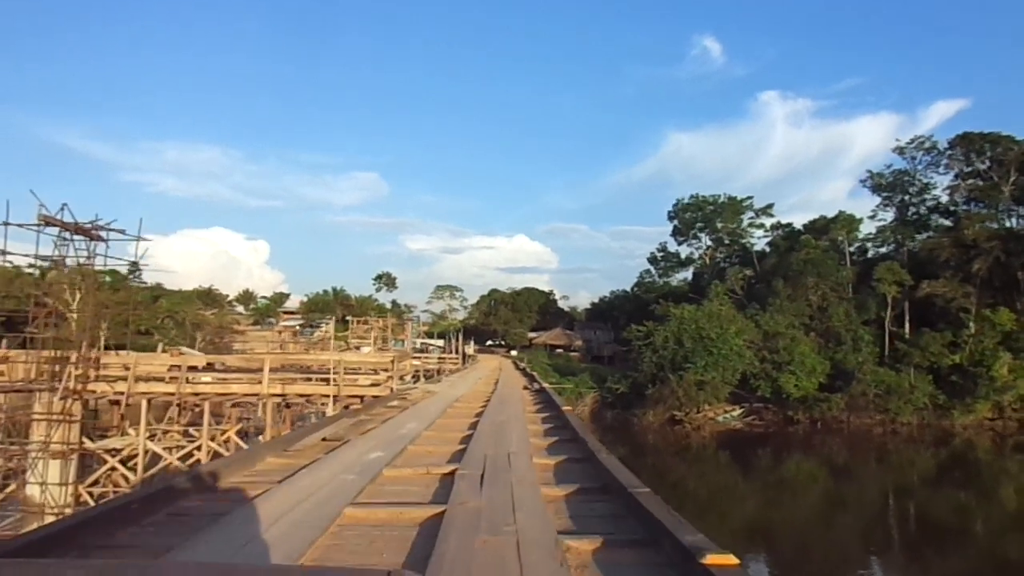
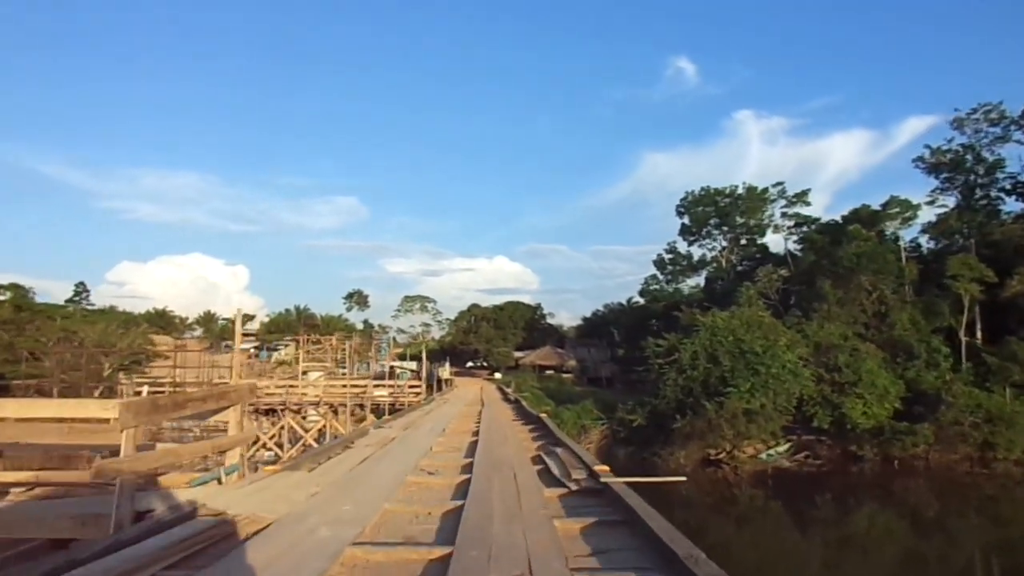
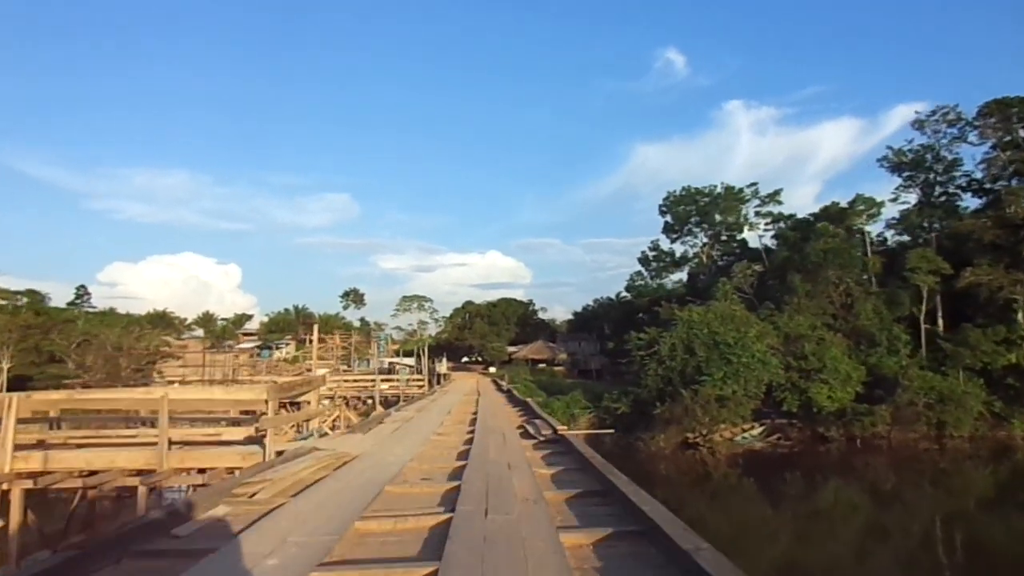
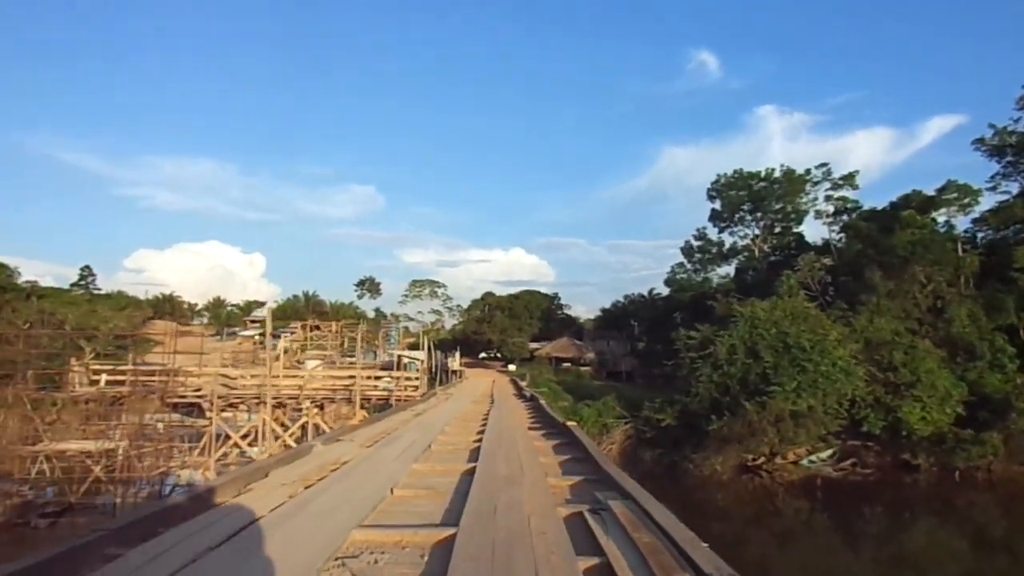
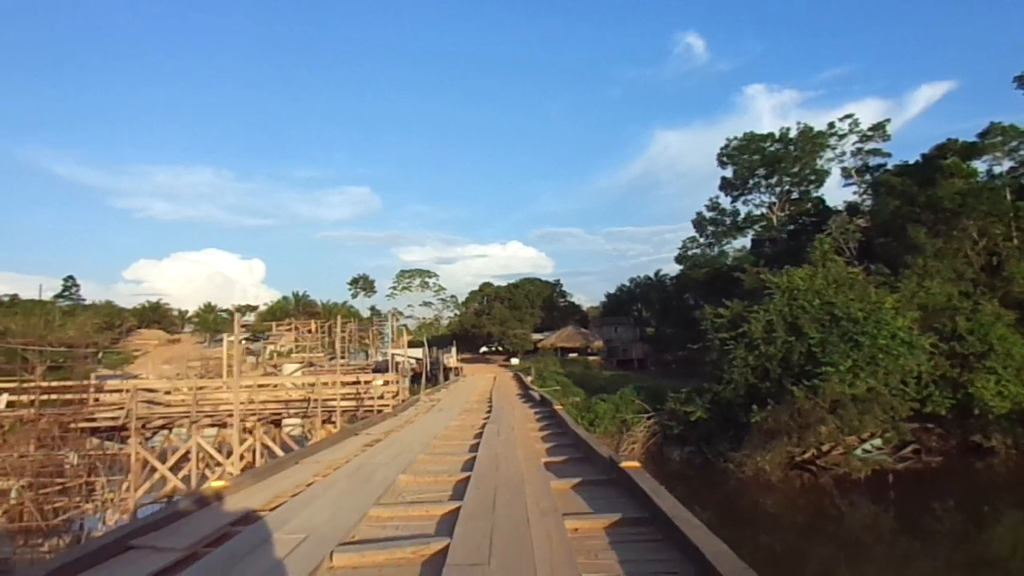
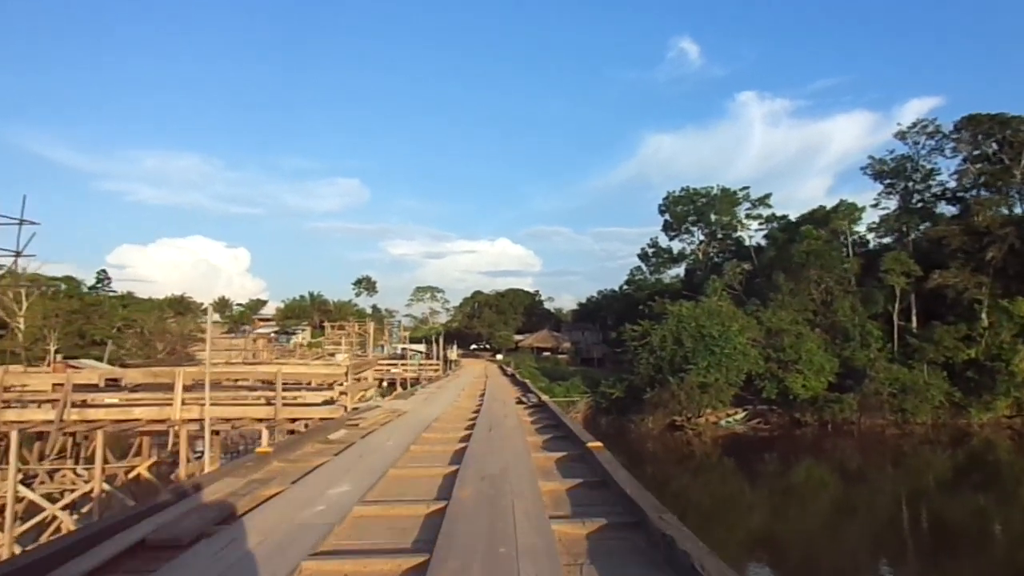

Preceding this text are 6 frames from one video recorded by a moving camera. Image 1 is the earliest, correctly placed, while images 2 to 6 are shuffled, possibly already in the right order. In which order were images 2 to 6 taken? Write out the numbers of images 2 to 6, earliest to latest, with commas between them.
6, 3, 2, 4, 5
